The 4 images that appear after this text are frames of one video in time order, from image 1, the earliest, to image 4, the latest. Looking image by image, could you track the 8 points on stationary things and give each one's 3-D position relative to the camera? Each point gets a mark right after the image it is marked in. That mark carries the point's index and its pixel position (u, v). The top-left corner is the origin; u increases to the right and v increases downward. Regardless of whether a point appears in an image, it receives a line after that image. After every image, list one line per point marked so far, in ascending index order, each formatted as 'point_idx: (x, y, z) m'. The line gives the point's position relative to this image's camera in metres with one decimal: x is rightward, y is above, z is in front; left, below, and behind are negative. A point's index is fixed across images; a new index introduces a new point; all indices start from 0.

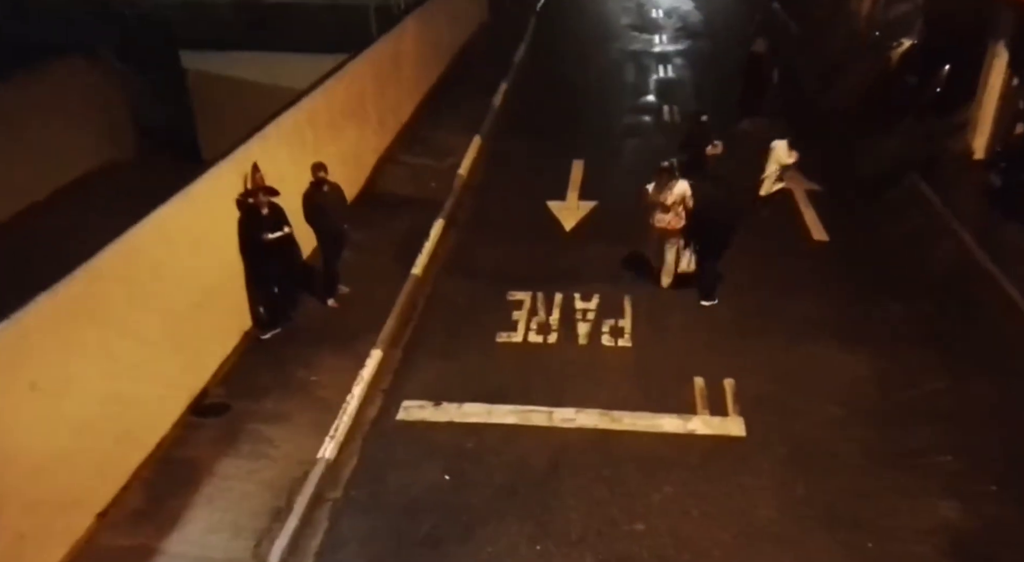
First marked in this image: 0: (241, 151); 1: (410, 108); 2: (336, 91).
0: (-2.9, +1.4, +8.1) m
1: (-2.0, +3.4, +14.6) m
2: (-2.5, +2.8, +10.8) m
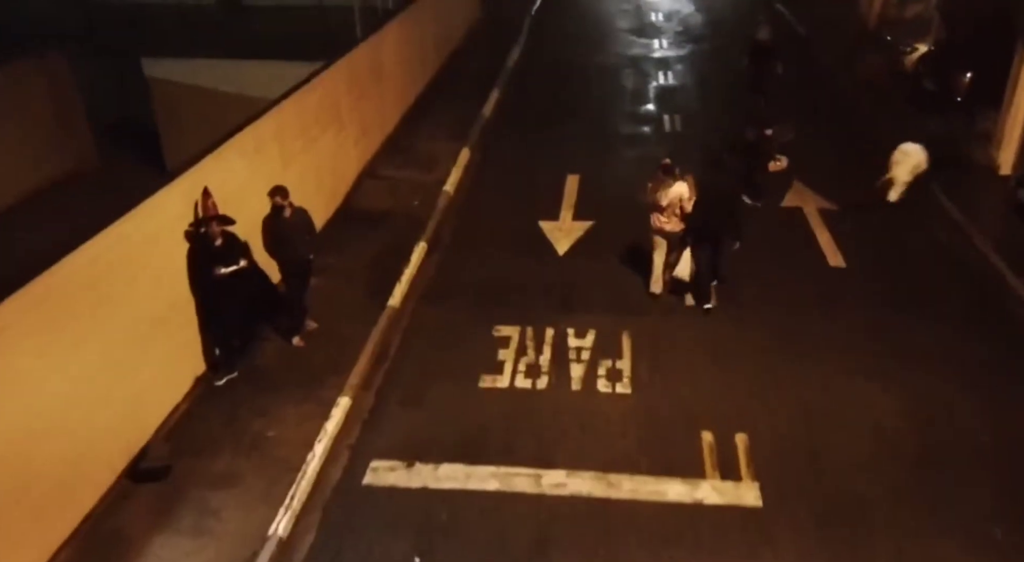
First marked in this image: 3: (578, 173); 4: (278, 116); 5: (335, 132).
0: (-3.0, +1.1, +7.2) m
1: (-2.2, +3.0, +13.7) m
2: (-2.7, +2.4, +10.0) m
3: (+1.1, +1.8, +12.6) m
4: (-2.8, +2.0, +9.1) m
5: (-2.6, +2.1, +10.9) m
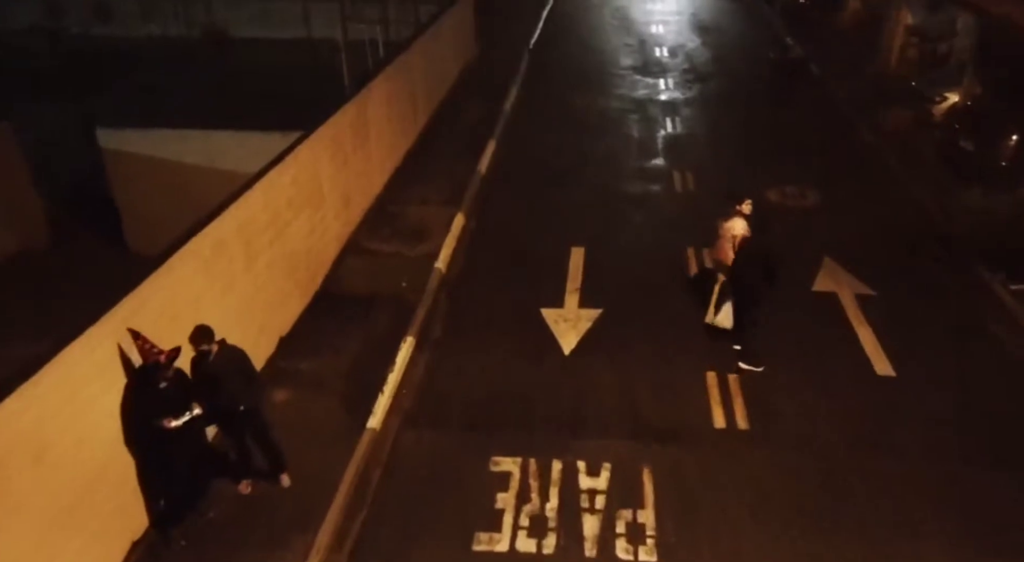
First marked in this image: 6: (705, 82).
0: (-3.0, -0.1, +6.0) m
1: (-2.2, +1.7, +12.6) m
2: (-2.7, +1.2, +8.8) m
3: (+1.1, +0.6, +11.5) m
4: (-2.8, +0.8, +7.9) m
5: (-2.6, +0.9, +9.7) m
6: (+5.0, +5.1, +19.1) m
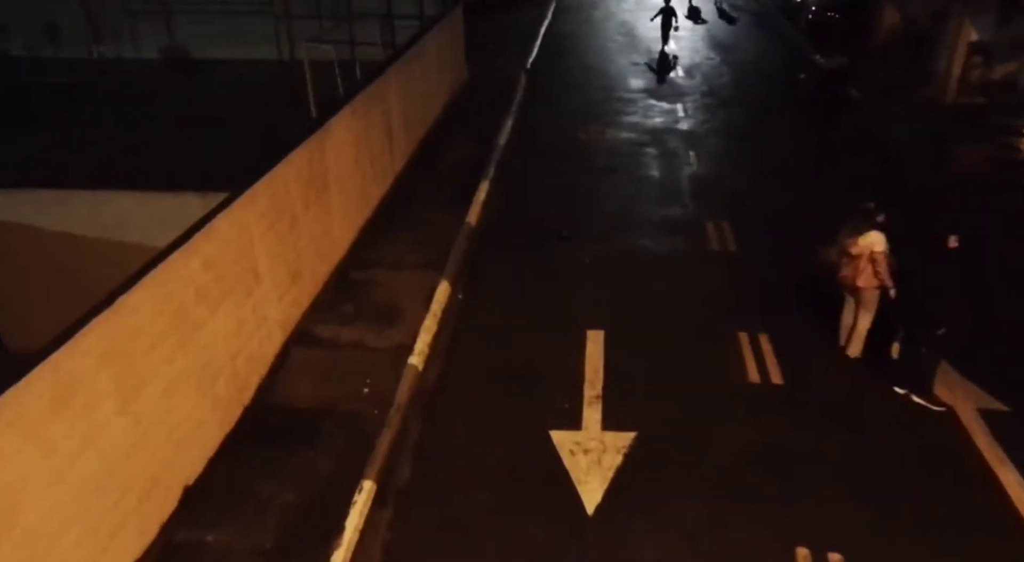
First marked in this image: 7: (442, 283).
0: (-3.0, -1.1, +3.5) m
1: (-2.3, +0.6, +10.1) m
2: (-2.7, +0.1, +6.3) m
3: (+1.1, -0.5, +8.9) m
4: (-2.8, -0.3, +5.4) m
5: (-2.6, -0.2, +7.2) m
6: (+4.9, +3.9, +16.7) m
7: (-0.9, 0.0, +9.6) m
